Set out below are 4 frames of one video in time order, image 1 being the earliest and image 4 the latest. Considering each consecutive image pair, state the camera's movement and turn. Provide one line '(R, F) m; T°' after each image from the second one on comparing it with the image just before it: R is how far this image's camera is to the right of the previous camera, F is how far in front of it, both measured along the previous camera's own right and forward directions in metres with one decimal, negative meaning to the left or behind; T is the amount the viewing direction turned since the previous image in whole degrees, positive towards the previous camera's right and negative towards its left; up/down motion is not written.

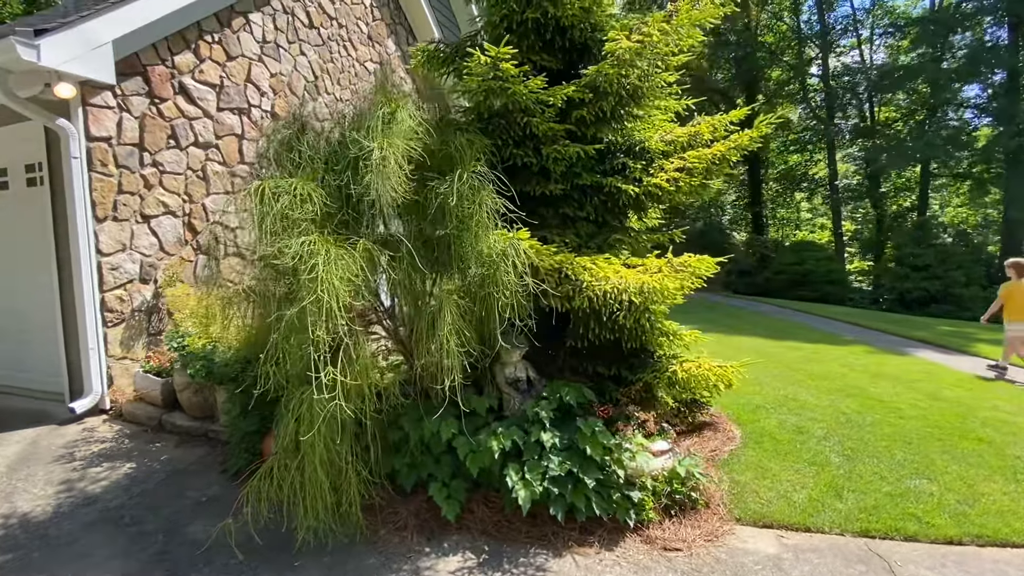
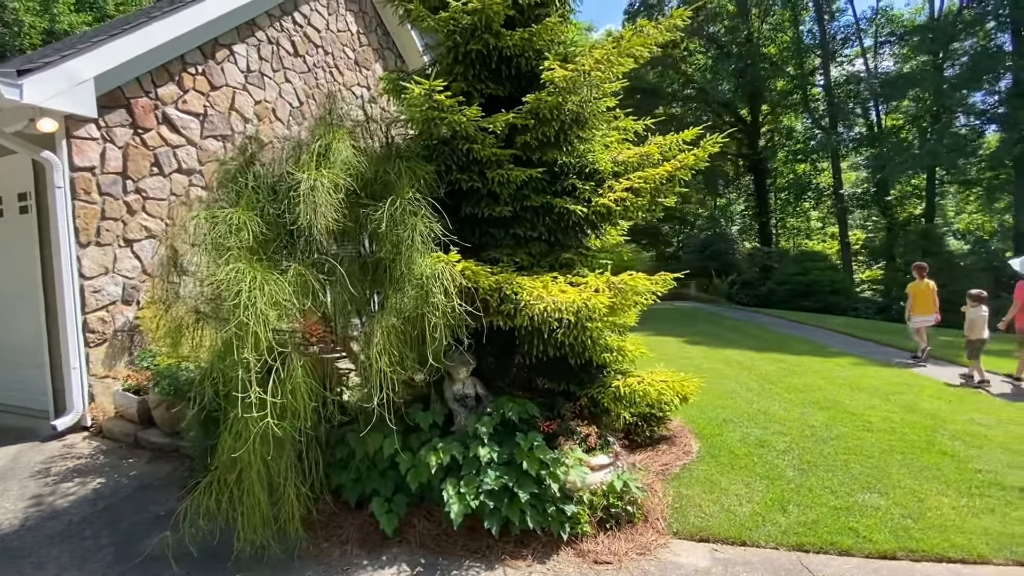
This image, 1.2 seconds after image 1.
(+0.5, -0.1) m; -1°
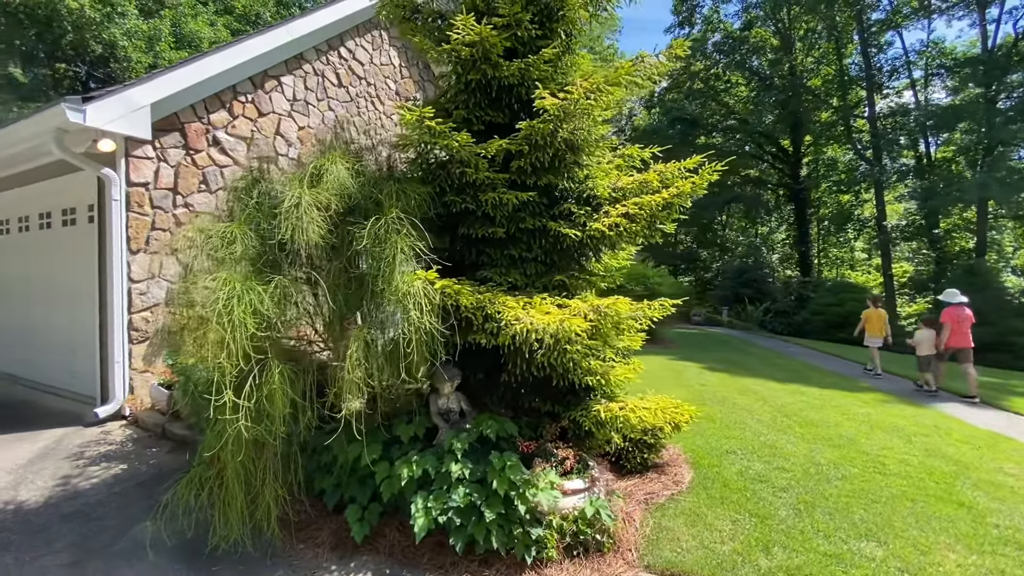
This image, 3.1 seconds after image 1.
(+0.4, -0.1) m; -5°
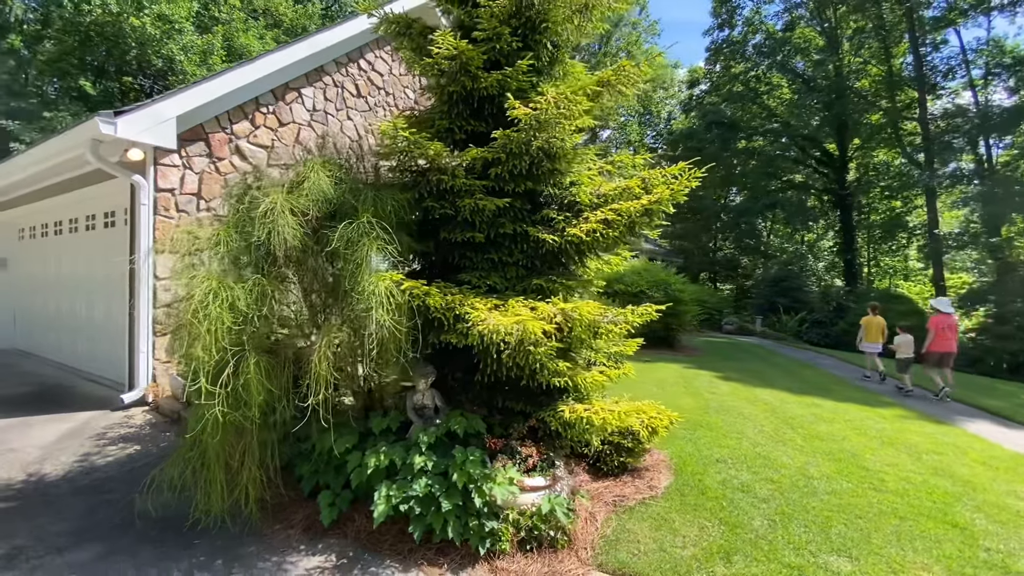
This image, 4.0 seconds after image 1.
(+0.5, -0.1) m; -5°
